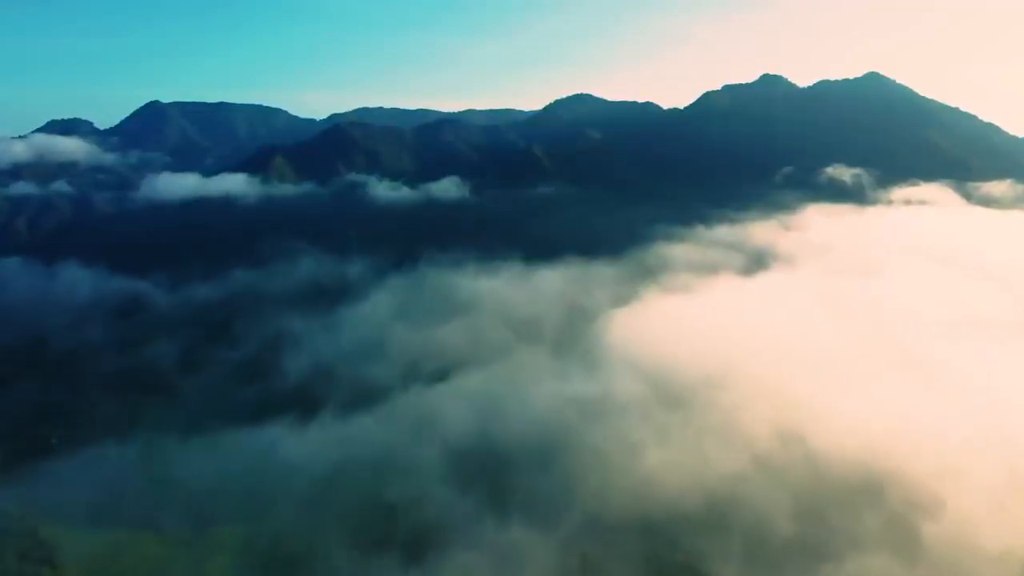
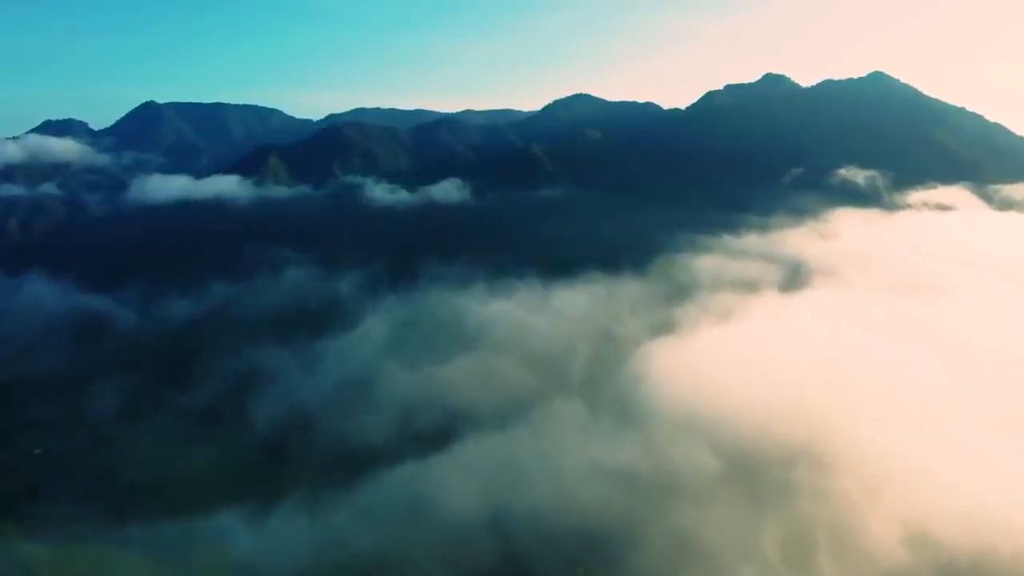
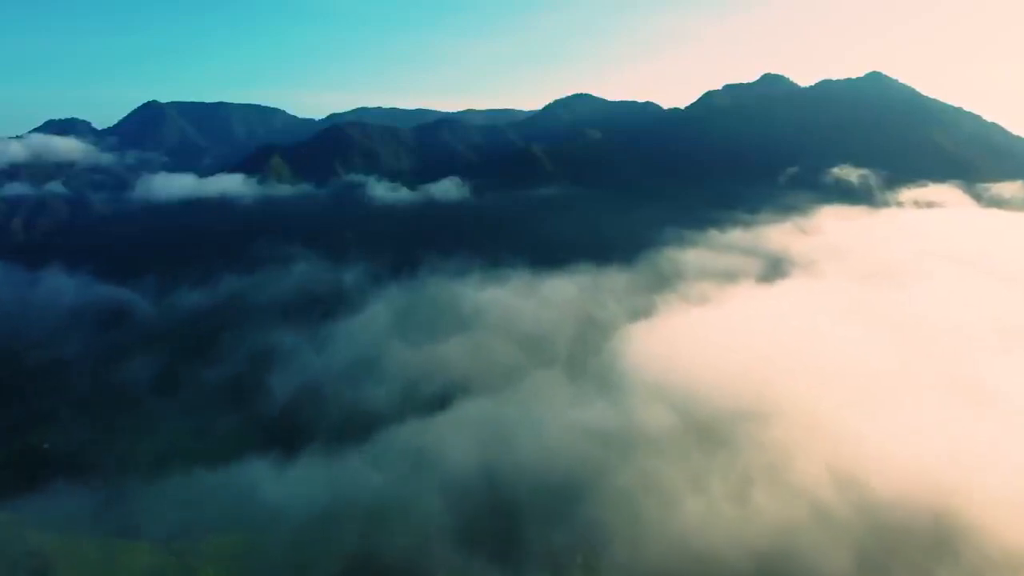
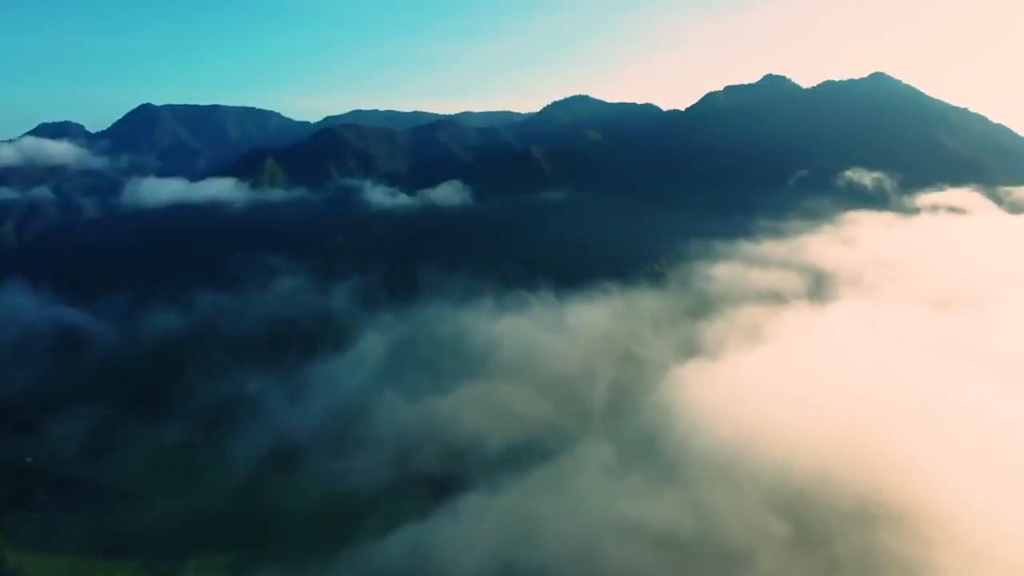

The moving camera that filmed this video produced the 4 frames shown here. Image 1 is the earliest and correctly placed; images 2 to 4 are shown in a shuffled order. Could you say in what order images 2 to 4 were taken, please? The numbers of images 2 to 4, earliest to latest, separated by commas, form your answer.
3, 2, 4
